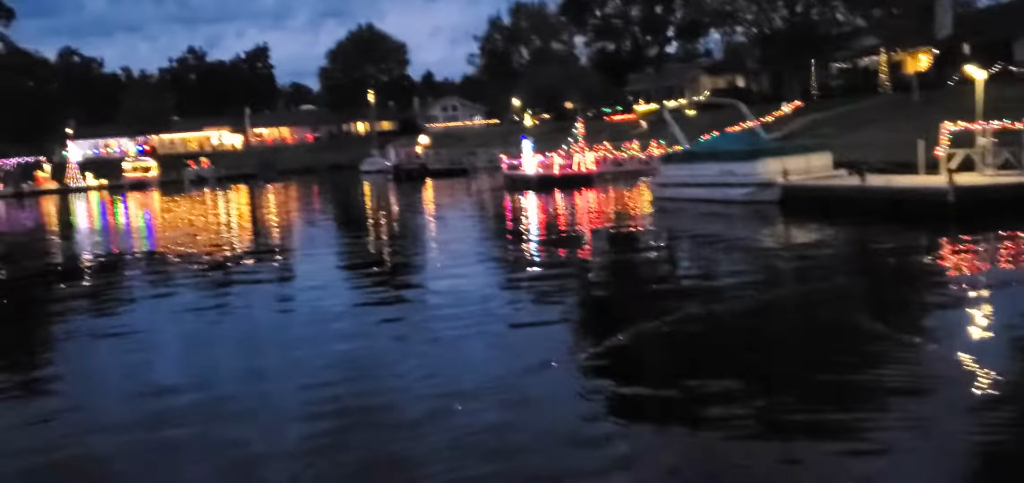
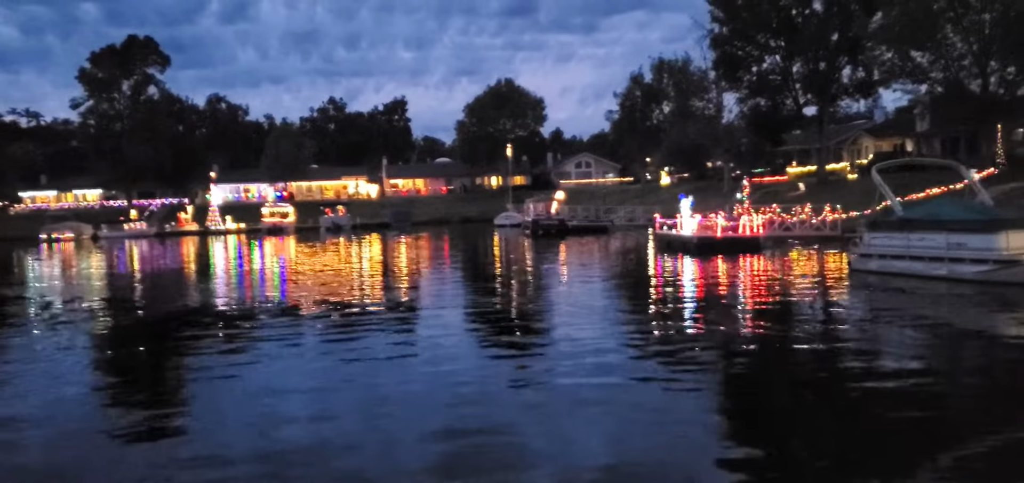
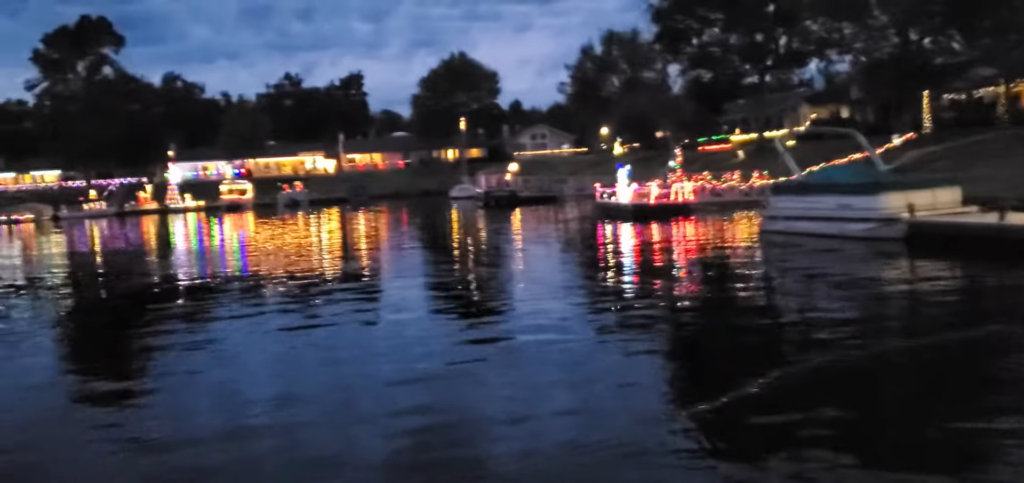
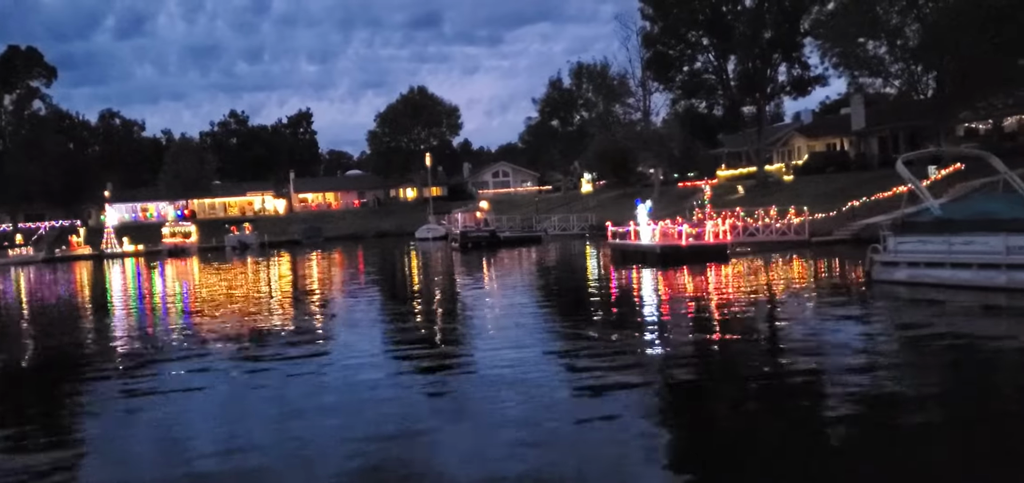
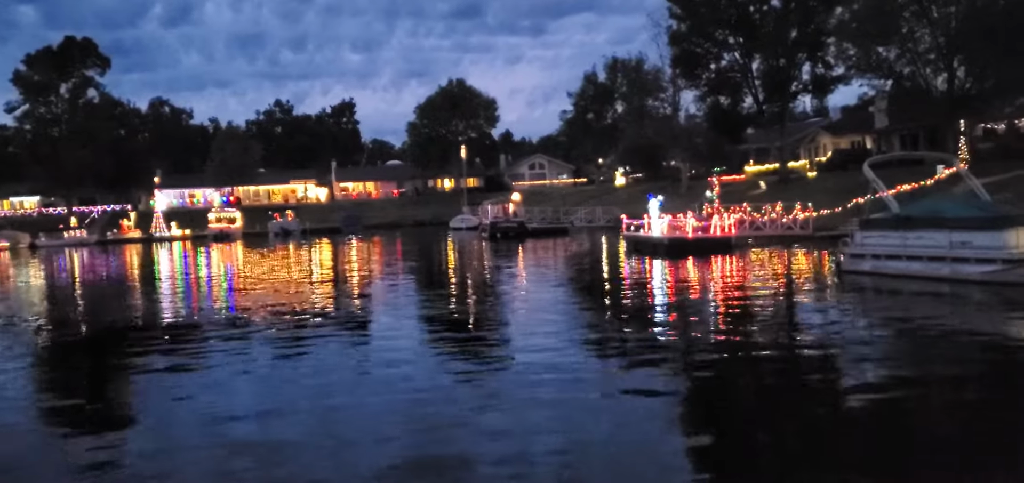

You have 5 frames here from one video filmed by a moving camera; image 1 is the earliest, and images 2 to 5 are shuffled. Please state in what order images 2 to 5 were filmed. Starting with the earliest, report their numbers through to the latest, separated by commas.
3, 2, 5, 4
